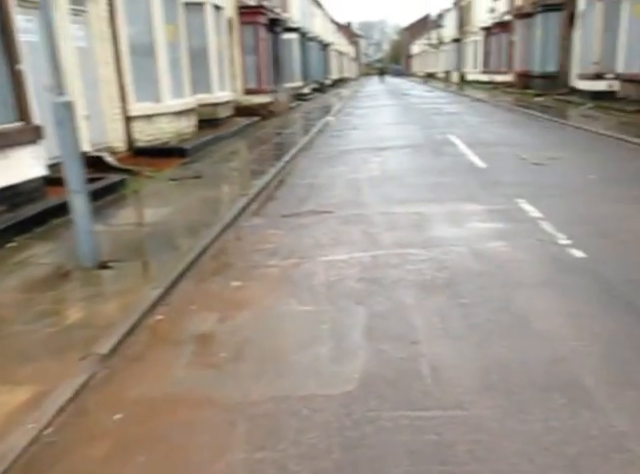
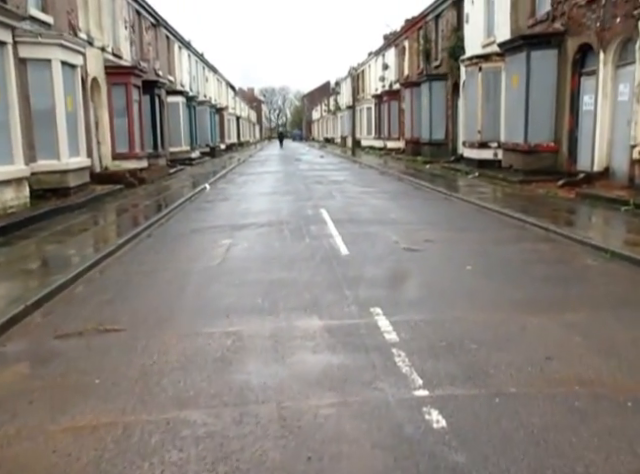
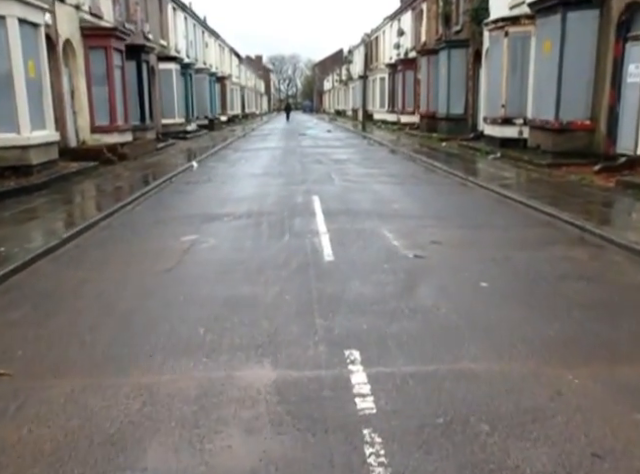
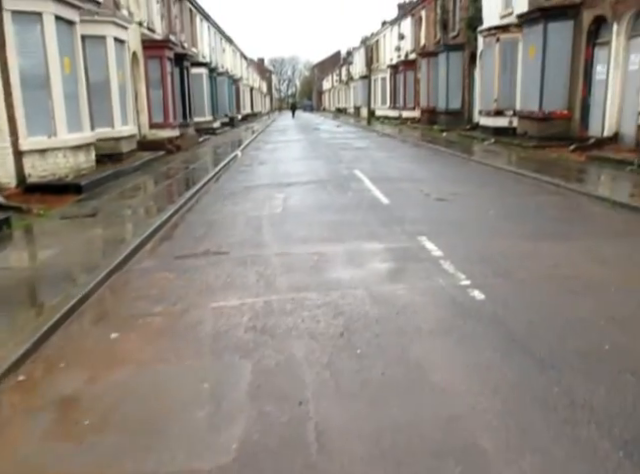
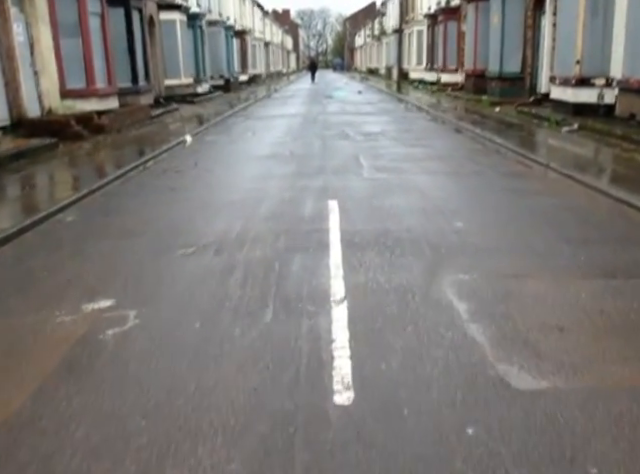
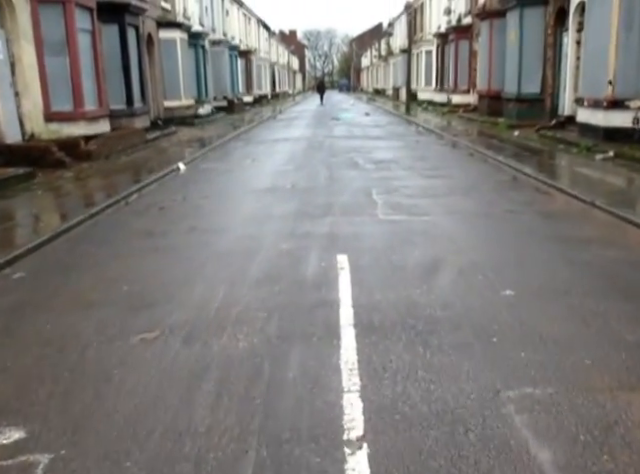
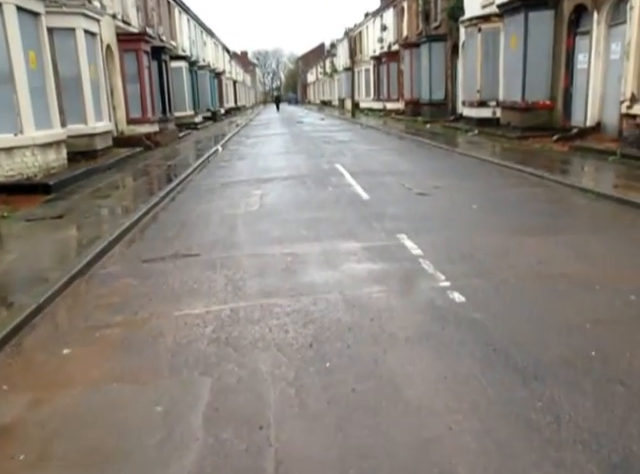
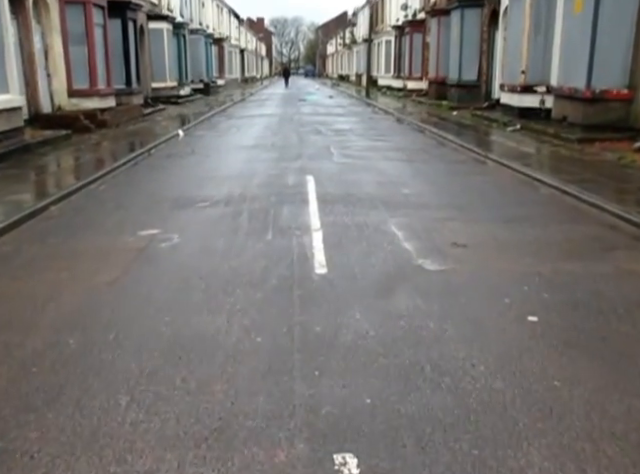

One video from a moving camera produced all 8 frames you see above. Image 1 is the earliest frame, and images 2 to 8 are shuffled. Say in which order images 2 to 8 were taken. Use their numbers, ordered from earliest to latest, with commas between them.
4, 7, 2, 3, 8, 5, 6
